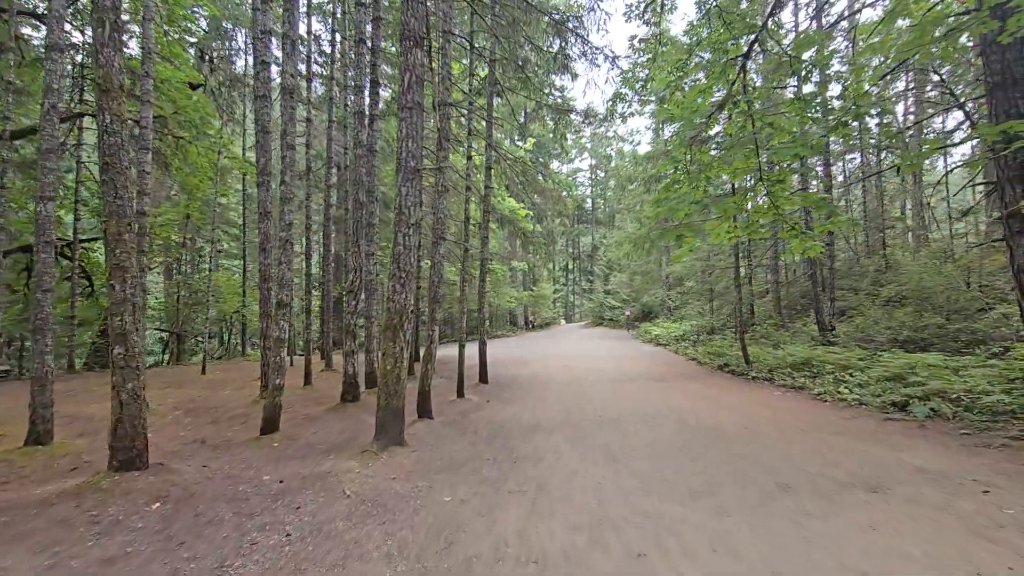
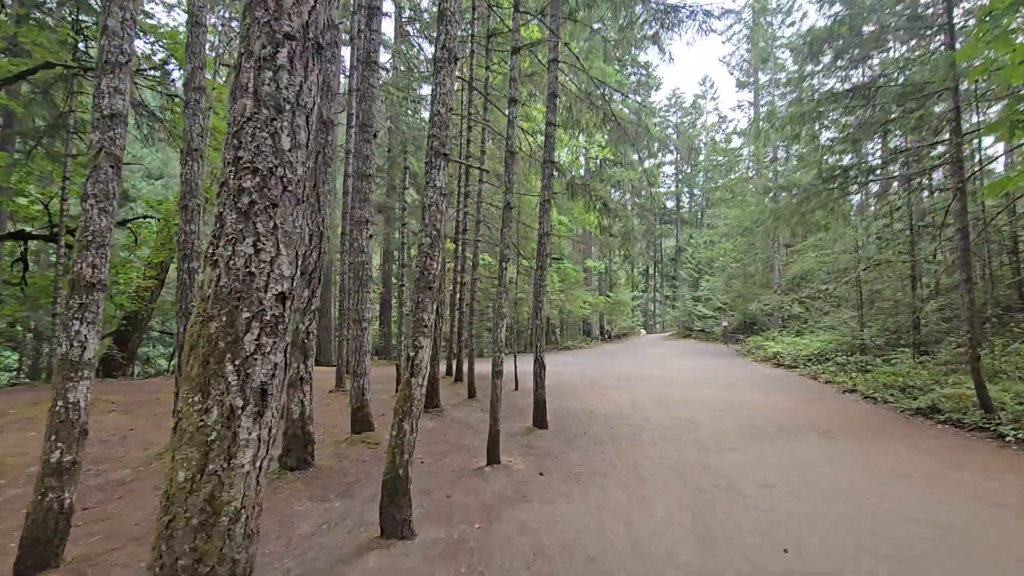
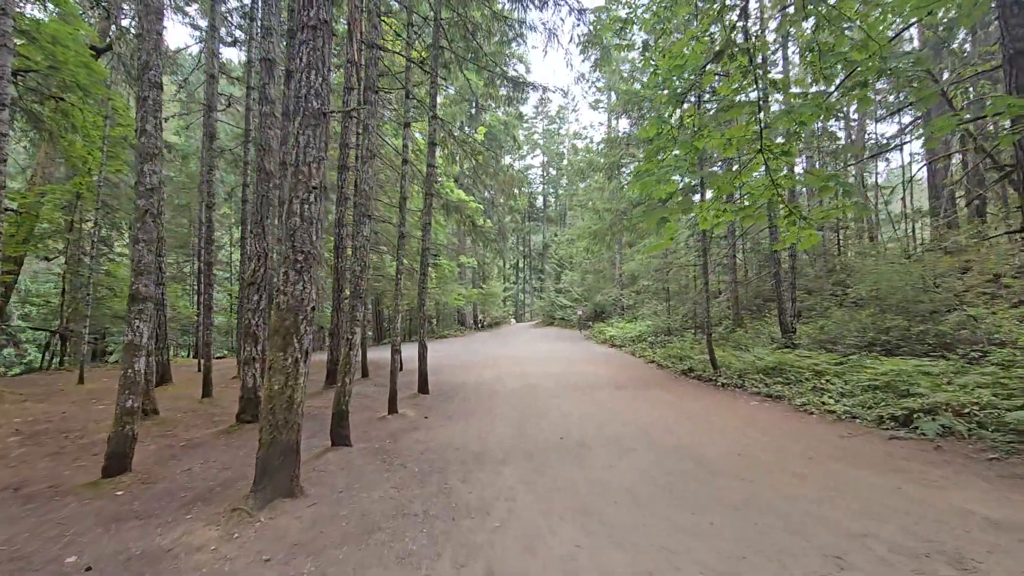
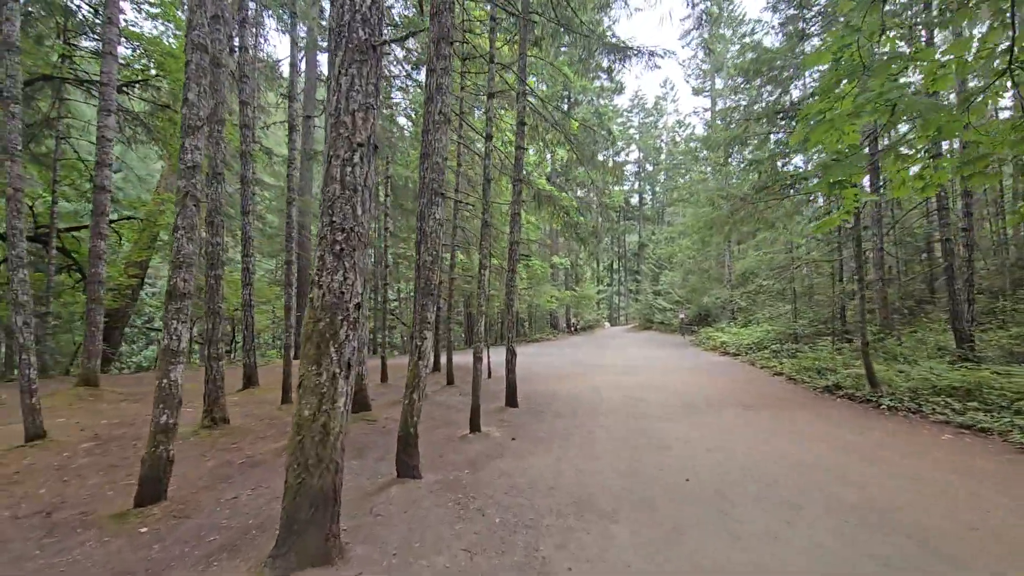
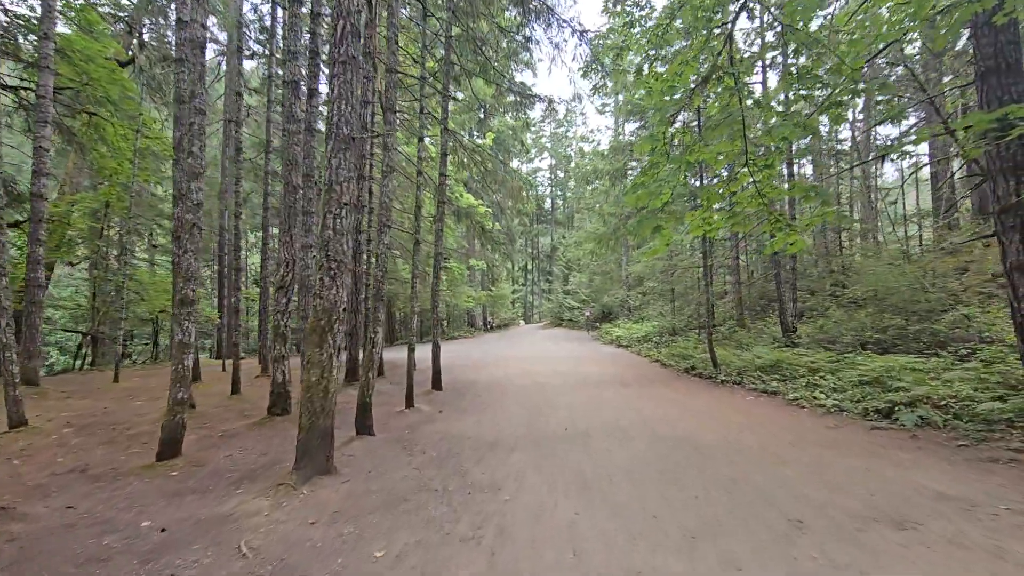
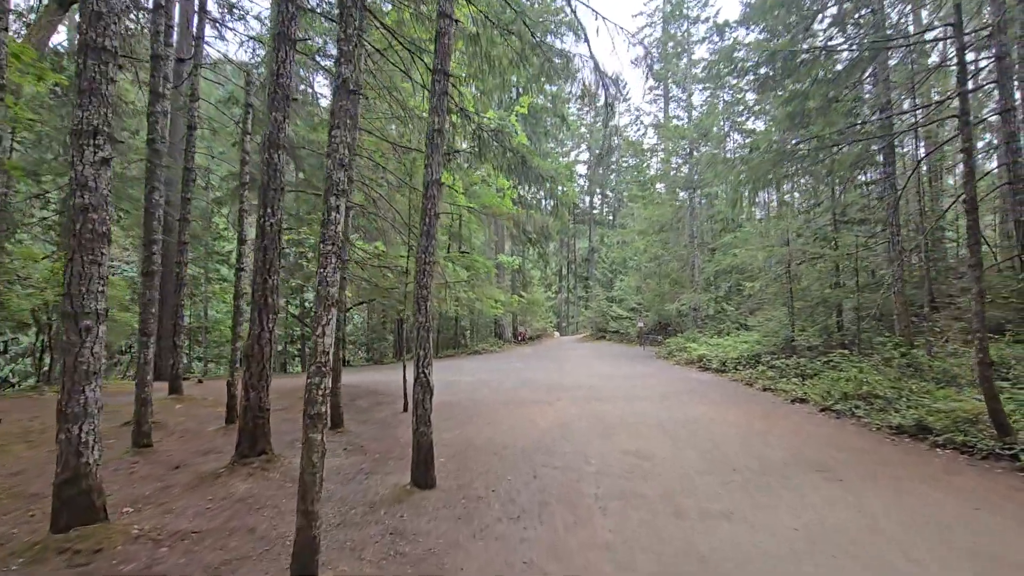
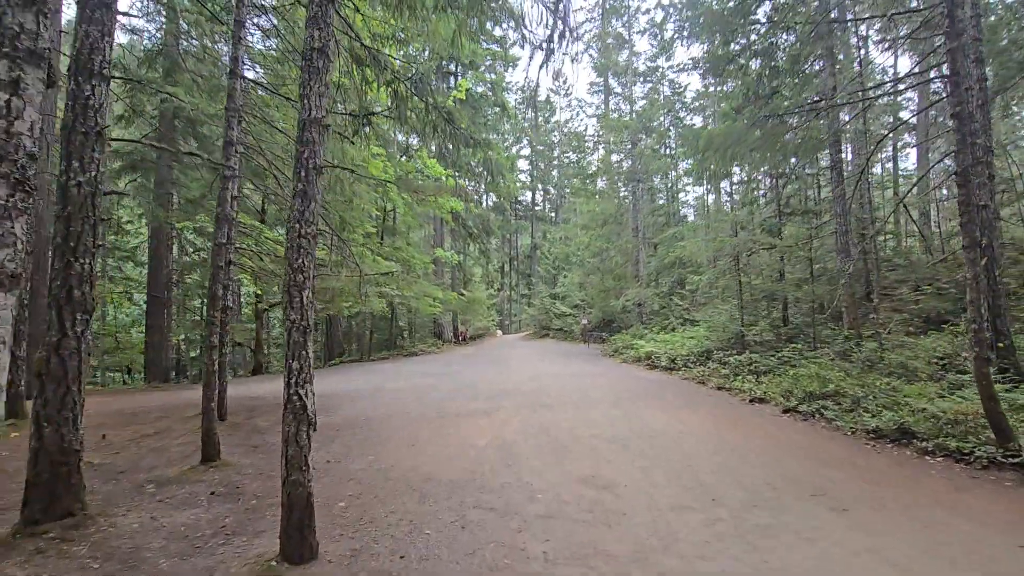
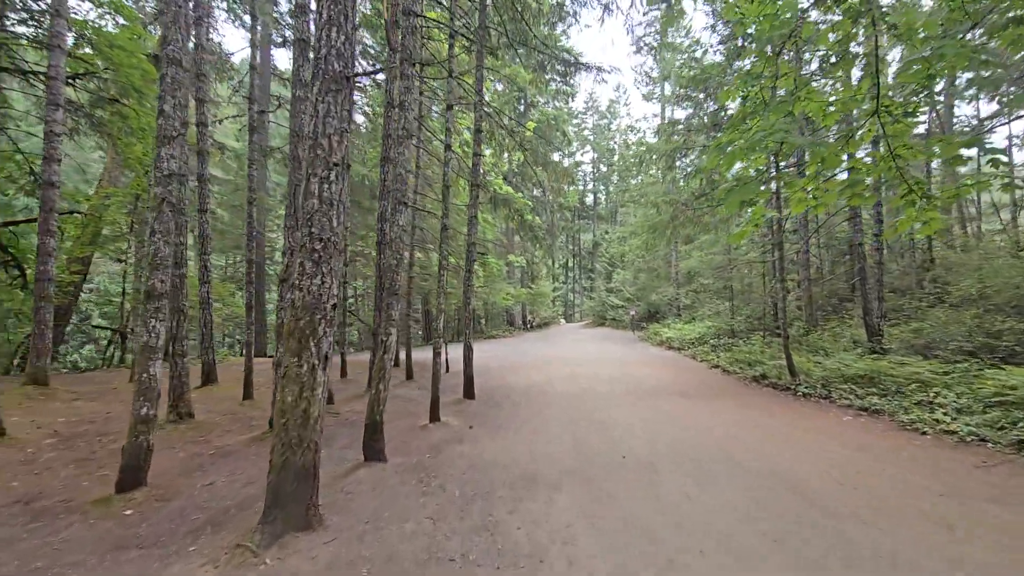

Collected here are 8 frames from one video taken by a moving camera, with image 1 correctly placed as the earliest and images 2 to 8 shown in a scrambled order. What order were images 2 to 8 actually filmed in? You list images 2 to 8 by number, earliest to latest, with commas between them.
5, 3, 8, 4, 2, 6, 7
